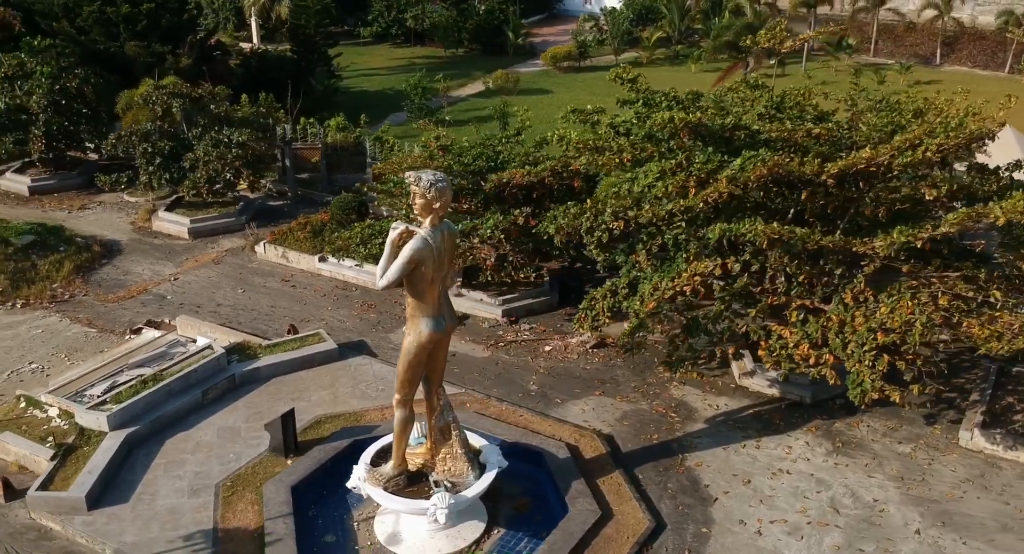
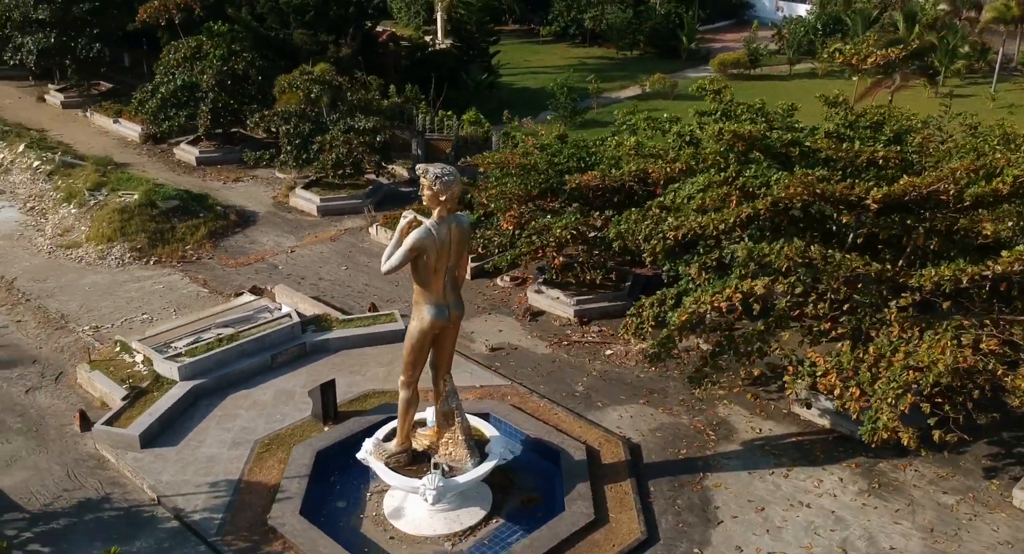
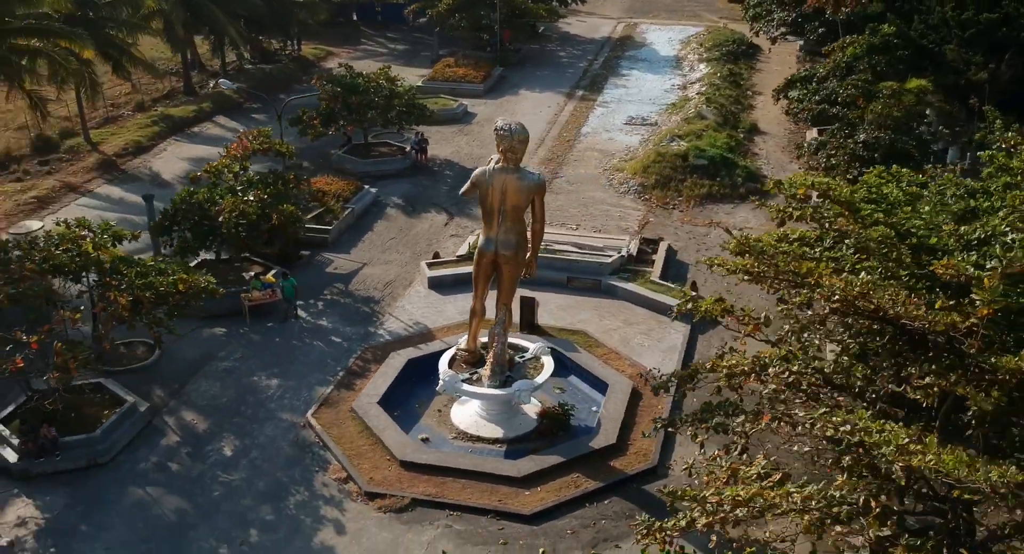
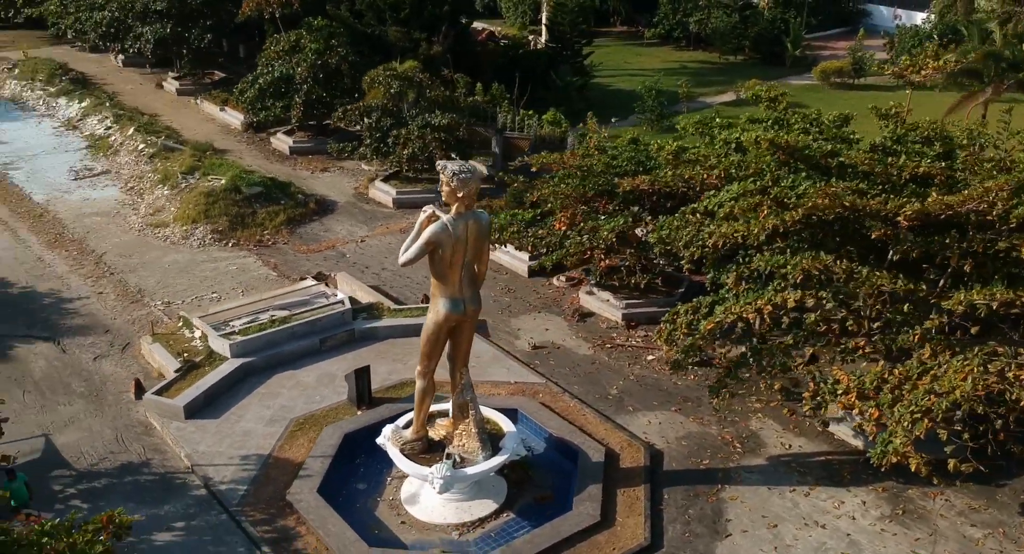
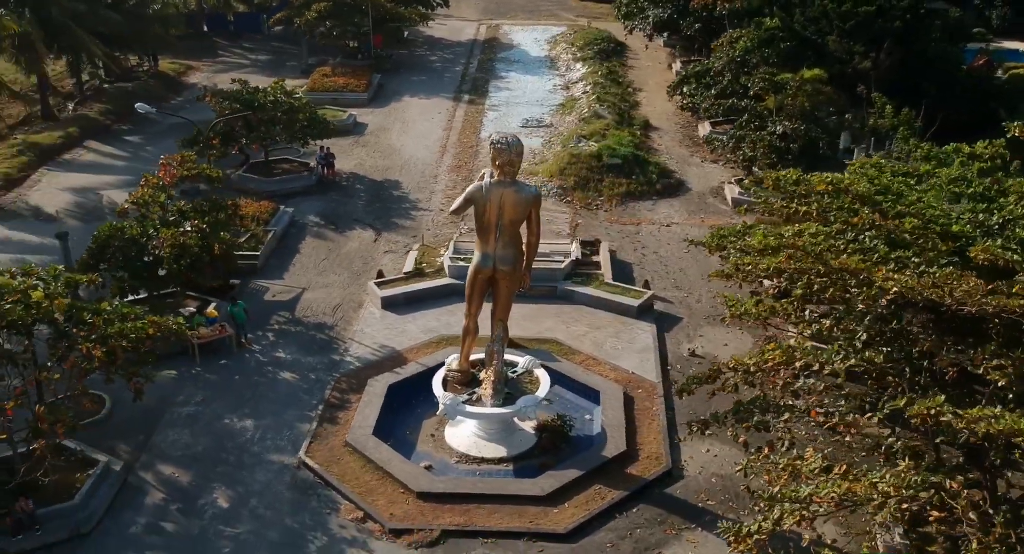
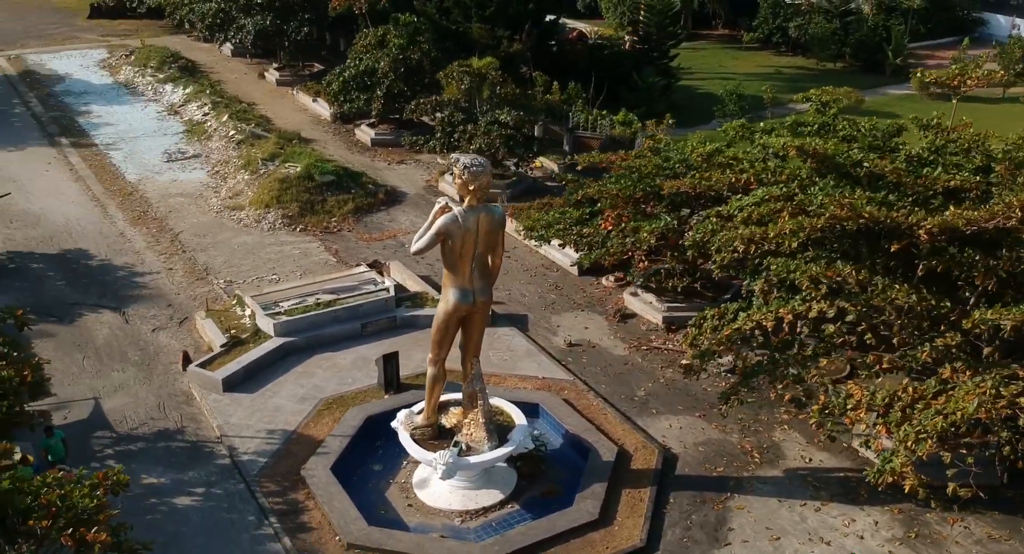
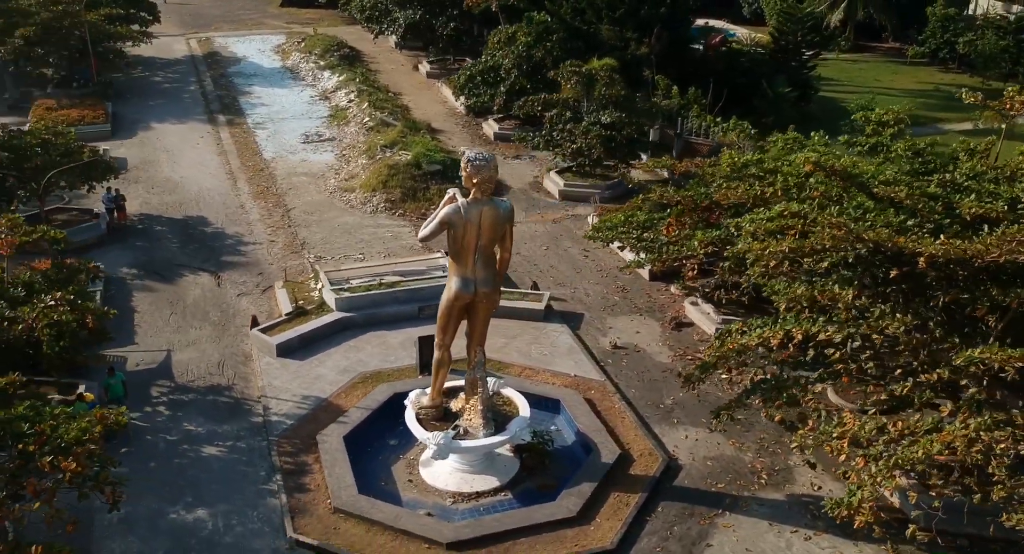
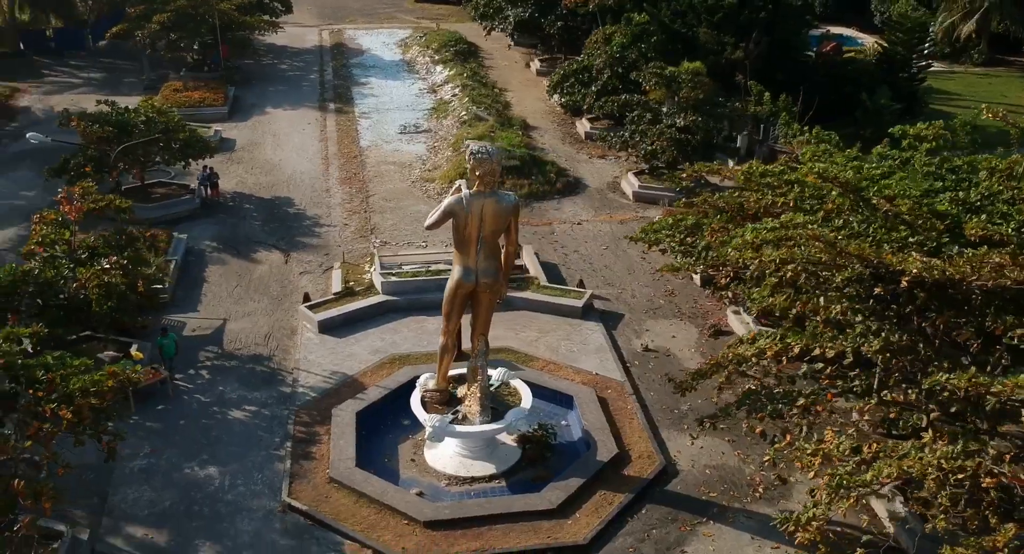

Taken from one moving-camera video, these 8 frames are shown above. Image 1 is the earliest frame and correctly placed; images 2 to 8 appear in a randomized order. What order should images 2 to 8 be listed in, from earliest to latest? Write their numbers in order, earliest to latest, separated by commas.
2, 4, 6, 7, 8, 5, 3
